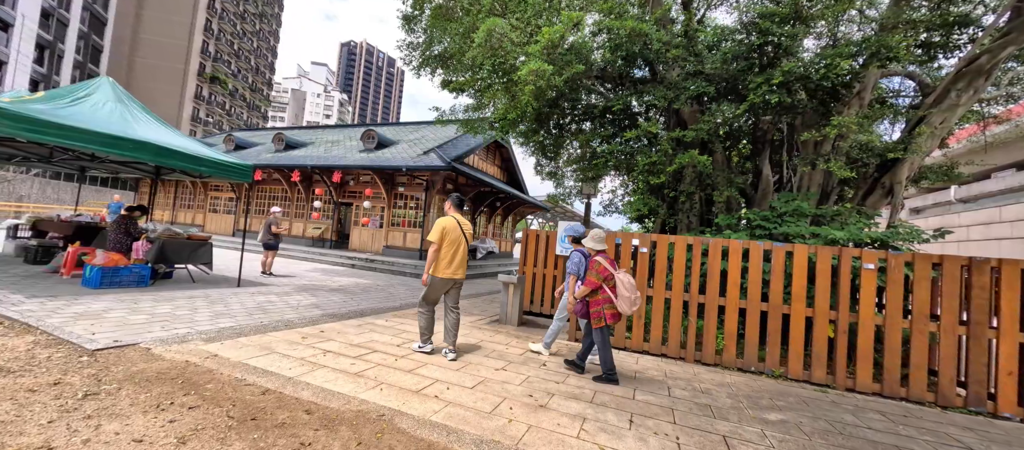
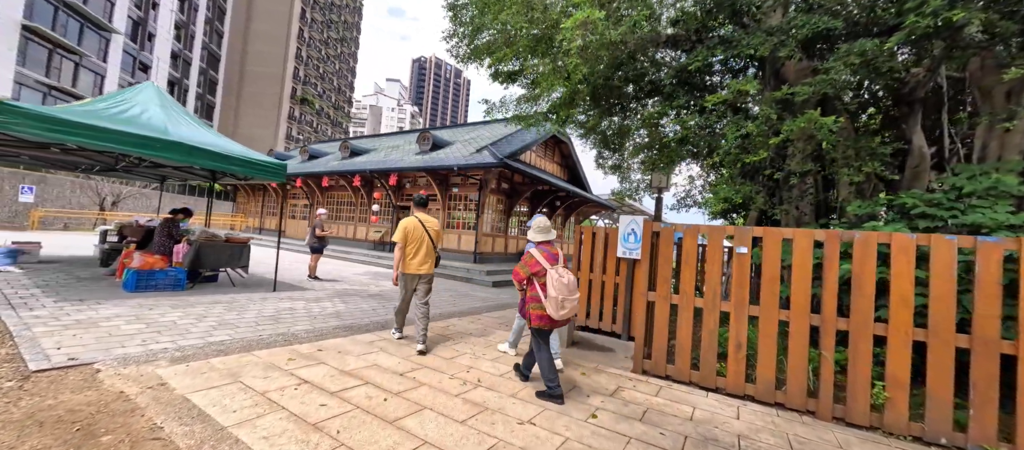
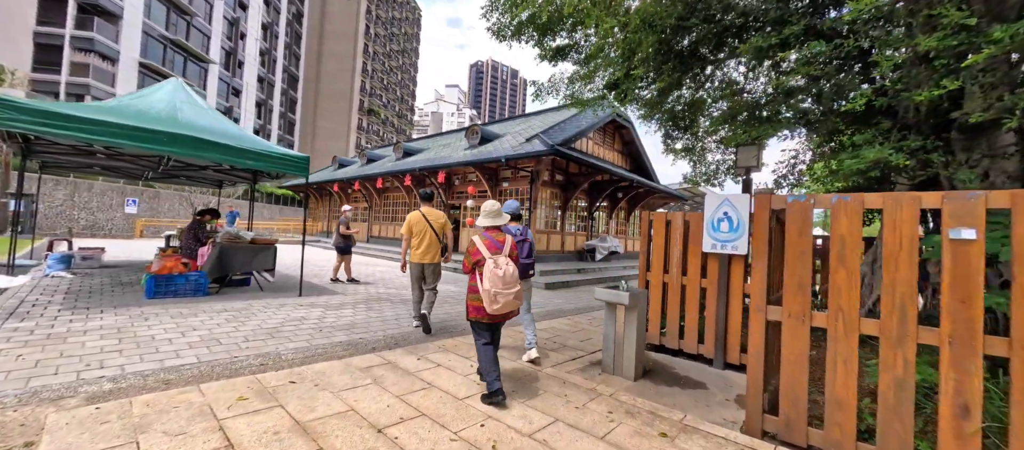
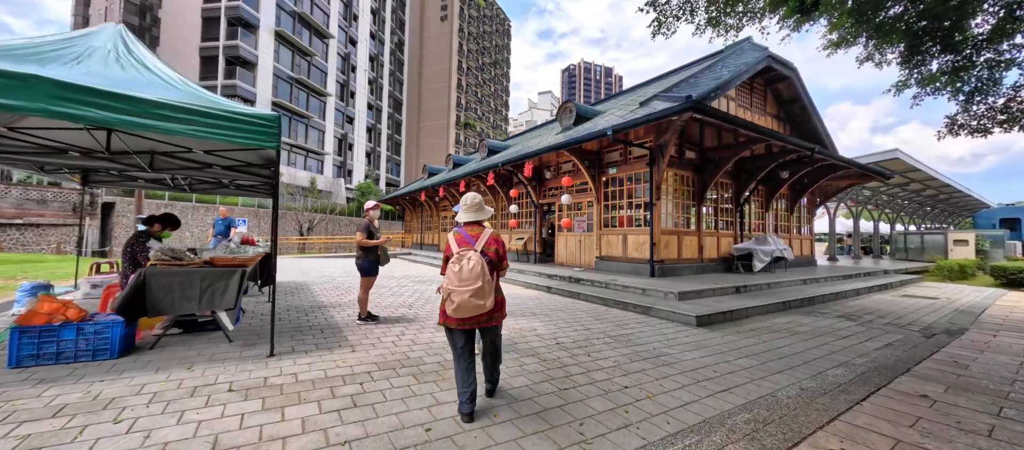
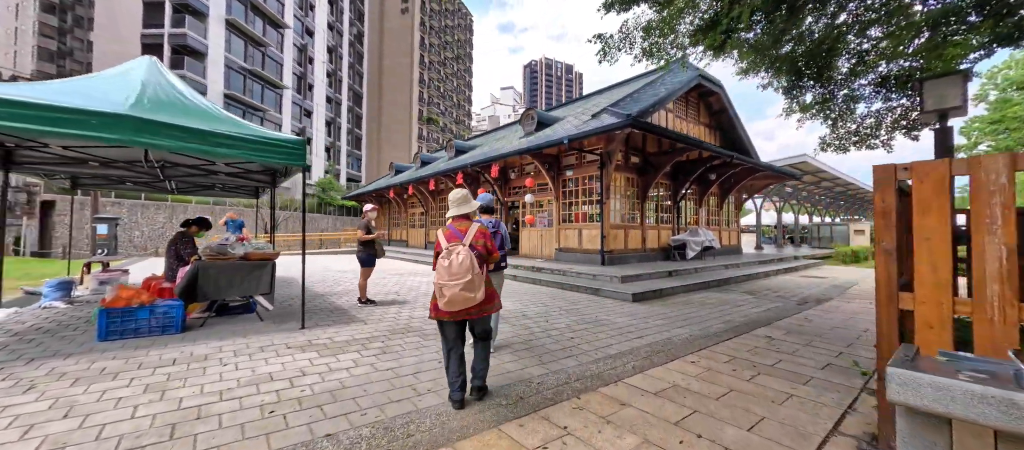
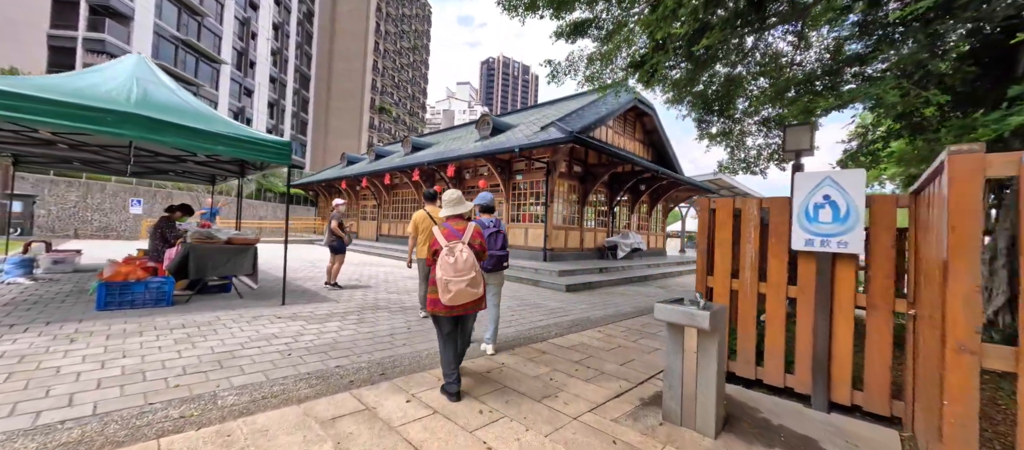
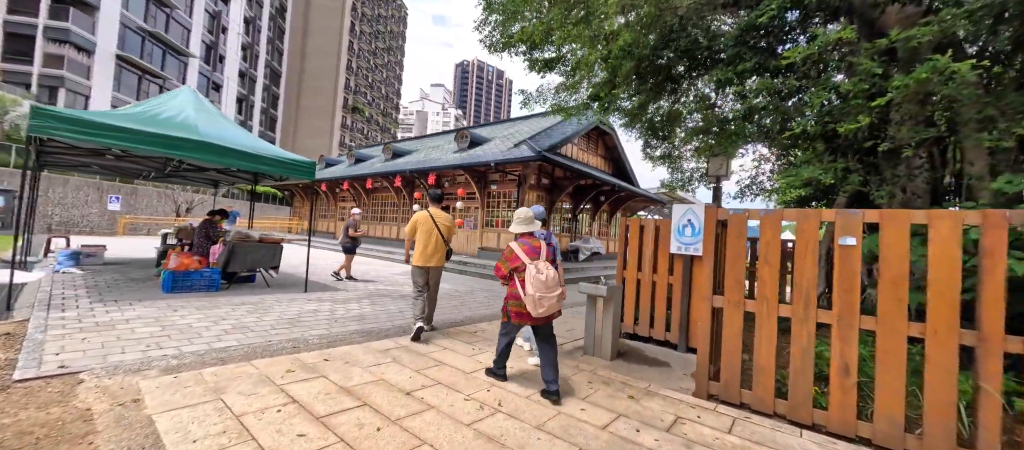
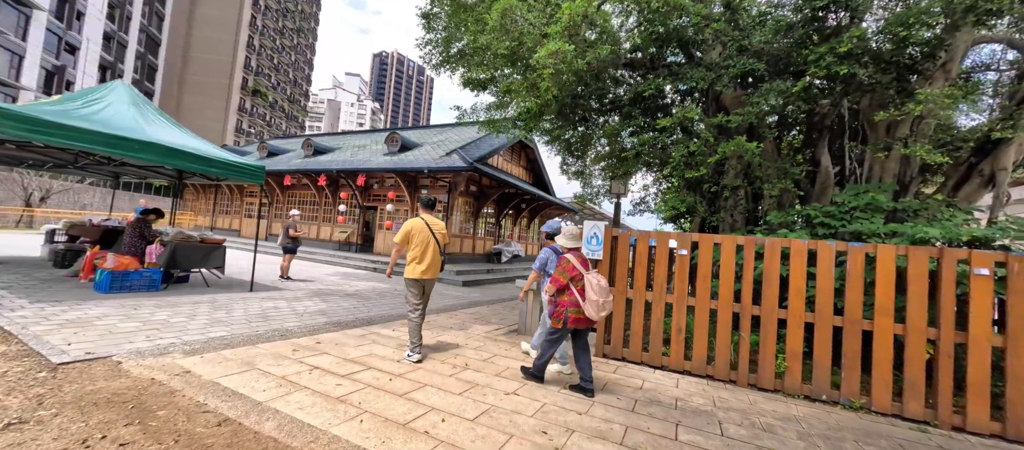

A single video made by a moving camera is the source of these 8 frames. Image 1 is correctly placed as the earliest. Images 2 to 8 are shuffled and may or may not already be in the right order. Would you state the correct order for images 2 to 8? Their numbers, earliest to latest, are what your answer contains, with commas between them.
8, 2, 7, 3, 6, 5, 4
